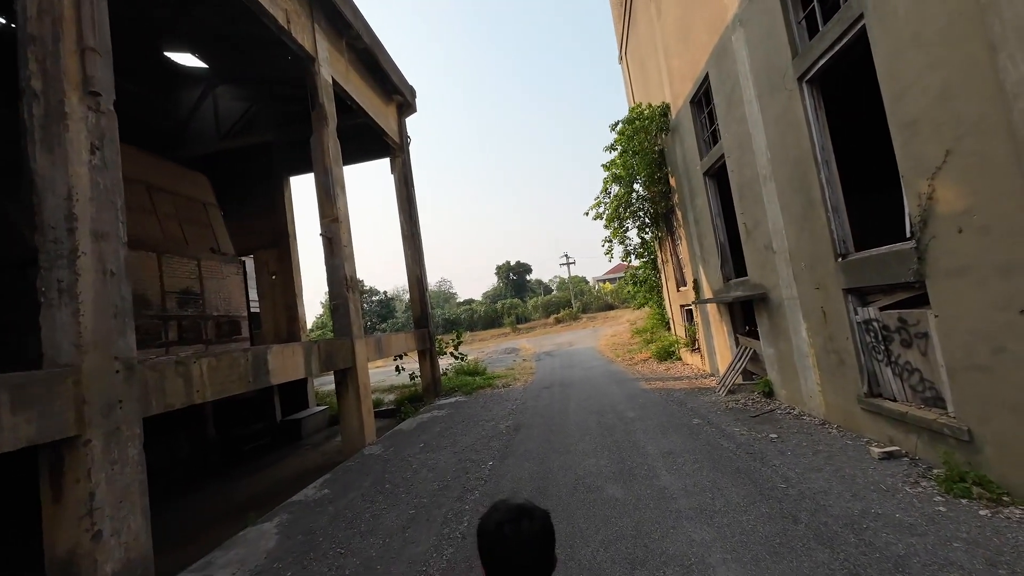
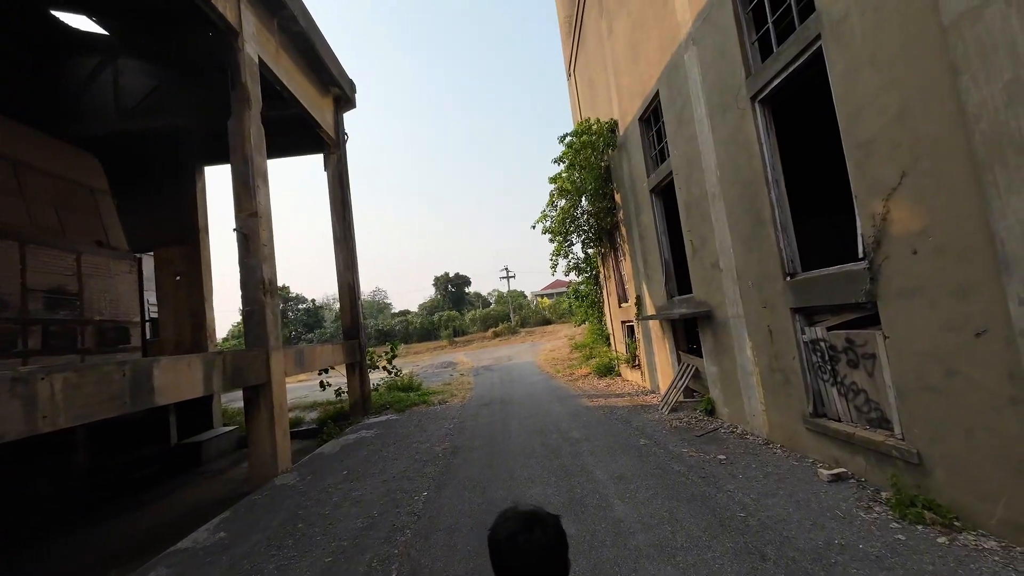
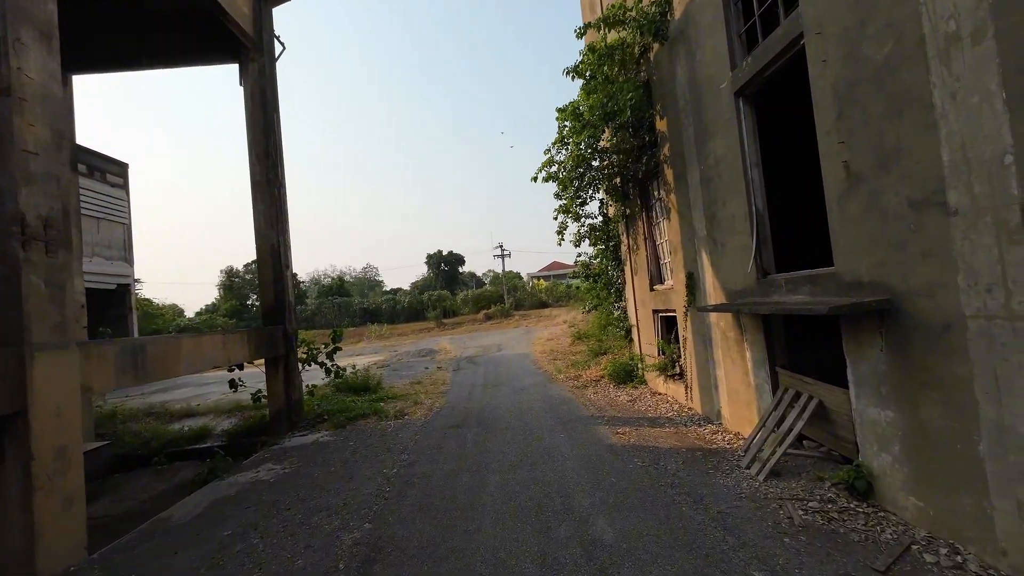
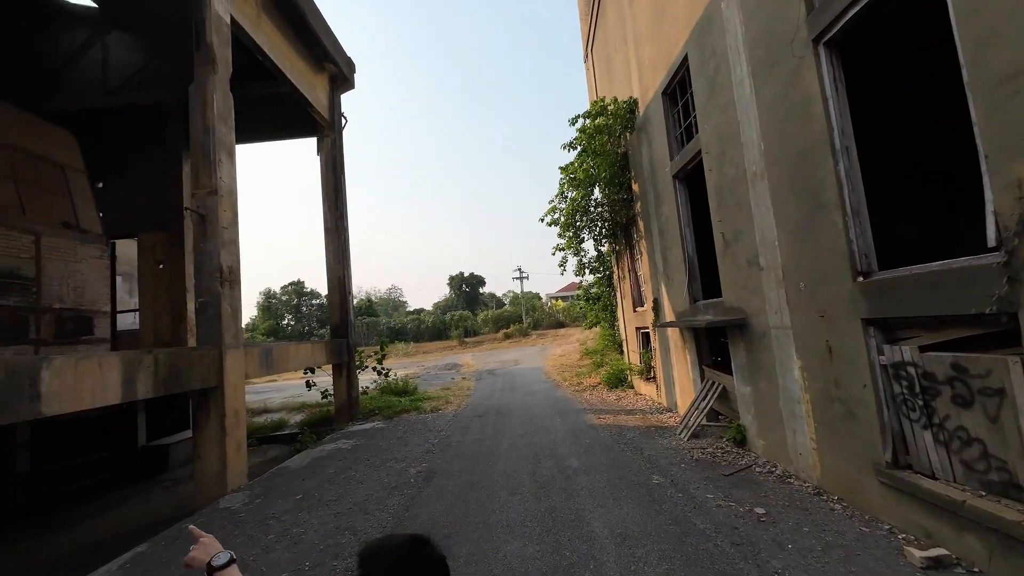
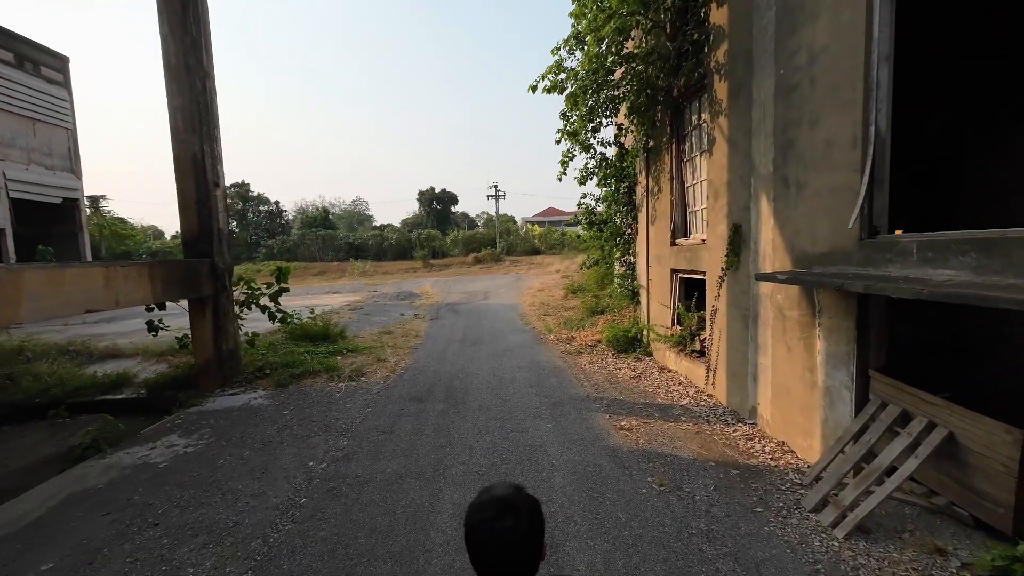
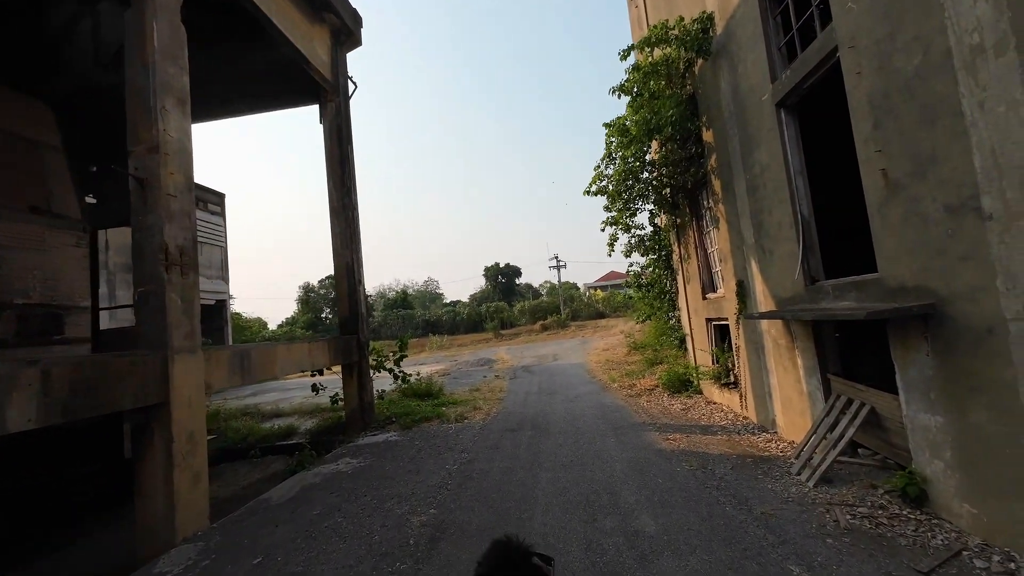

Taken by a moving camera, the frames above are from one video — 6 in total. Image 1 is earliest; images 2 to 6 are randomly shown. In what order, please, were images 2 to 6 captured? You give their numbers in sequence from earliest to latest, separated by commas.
2, 4, 6, 3, 5
